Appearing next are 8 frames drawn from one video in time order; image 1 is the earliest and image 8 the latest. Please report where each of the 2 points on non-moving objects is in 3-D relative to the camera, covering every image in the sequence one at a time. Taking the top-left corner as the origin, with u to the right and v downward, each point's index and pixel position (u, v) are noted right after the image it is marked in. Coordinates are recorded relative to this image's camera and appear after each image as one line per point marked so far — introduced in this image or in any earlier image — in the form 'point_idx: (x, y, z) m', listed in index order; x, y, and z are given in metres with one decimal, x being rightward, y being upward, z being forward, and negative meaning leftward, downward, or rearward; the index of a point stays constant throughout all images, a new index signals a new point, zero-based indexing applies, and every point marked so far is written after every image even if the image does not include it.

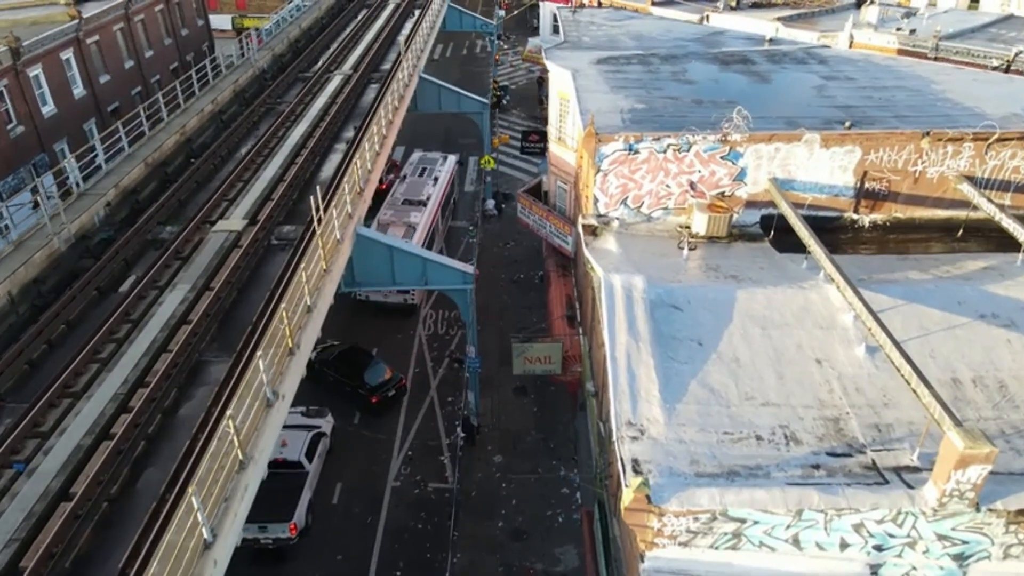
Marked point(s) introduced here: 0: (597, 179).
0: (+1.7, +2.1, +16.1) m
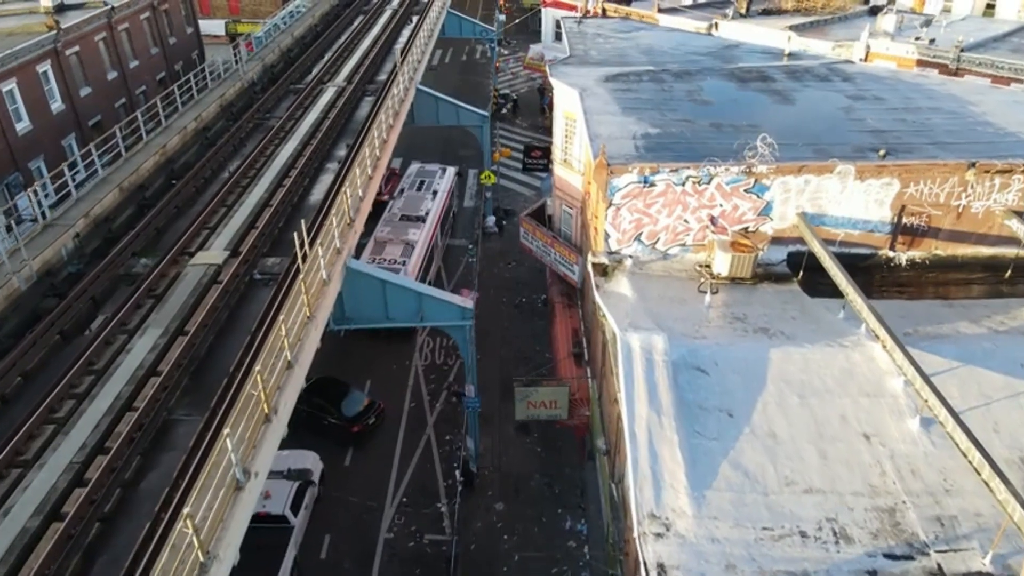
0: (+1.7, +1.3, +14.7) m
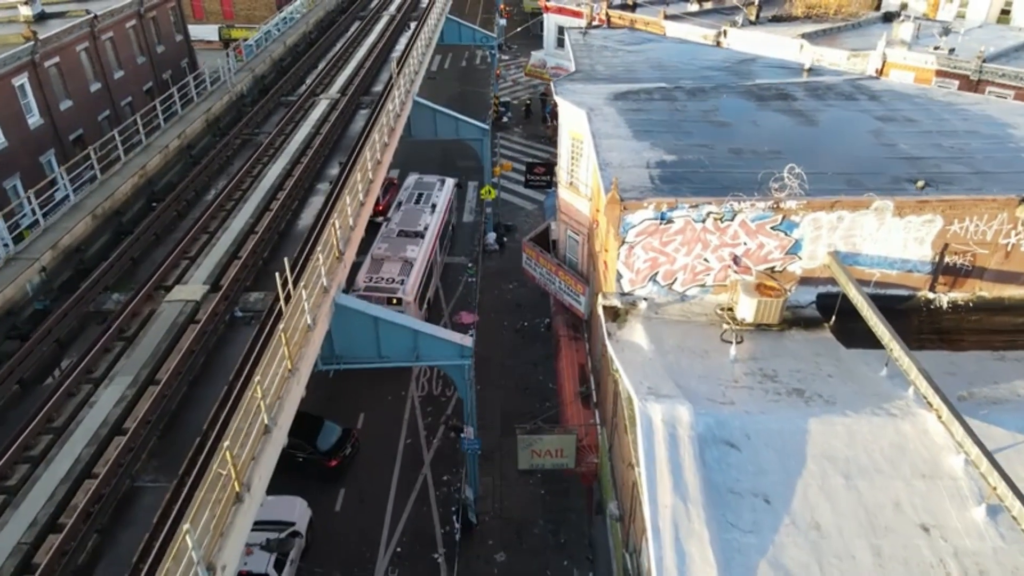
0: (+1.8, +0.6, +13.4) m
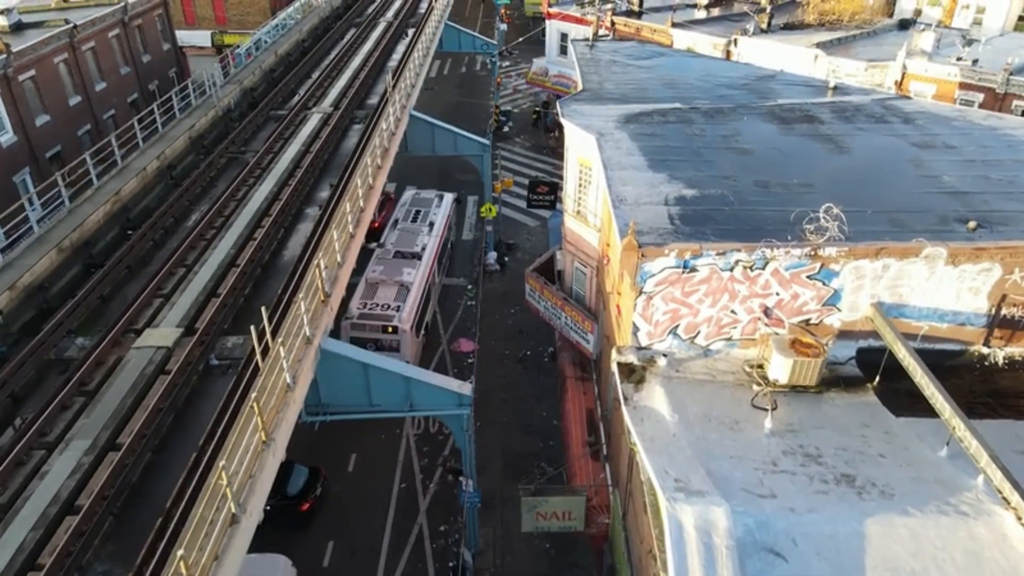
0: (+1.8, -0.2, +11.9) m
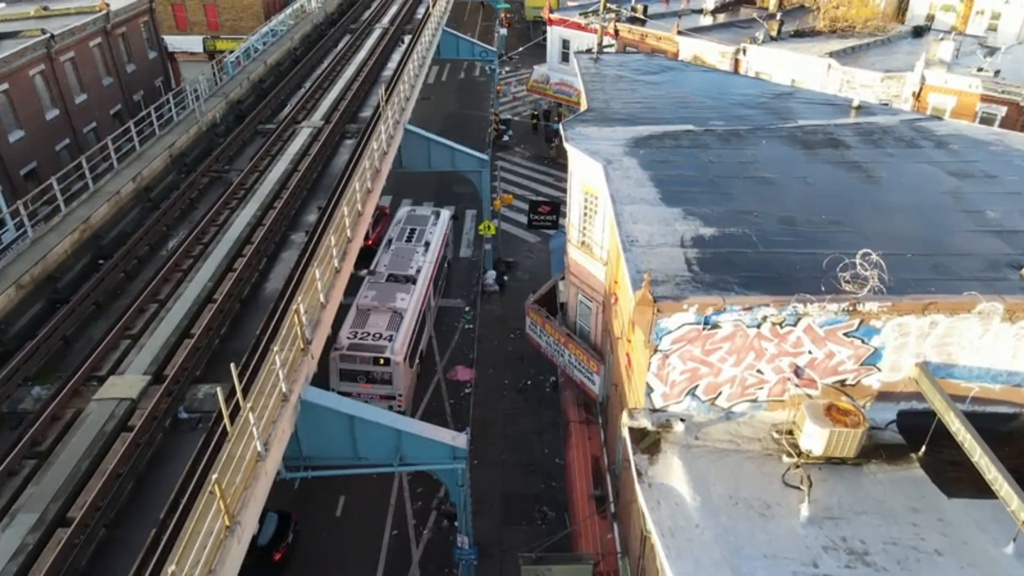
0: (+1.8, -1.0, +10.6) m
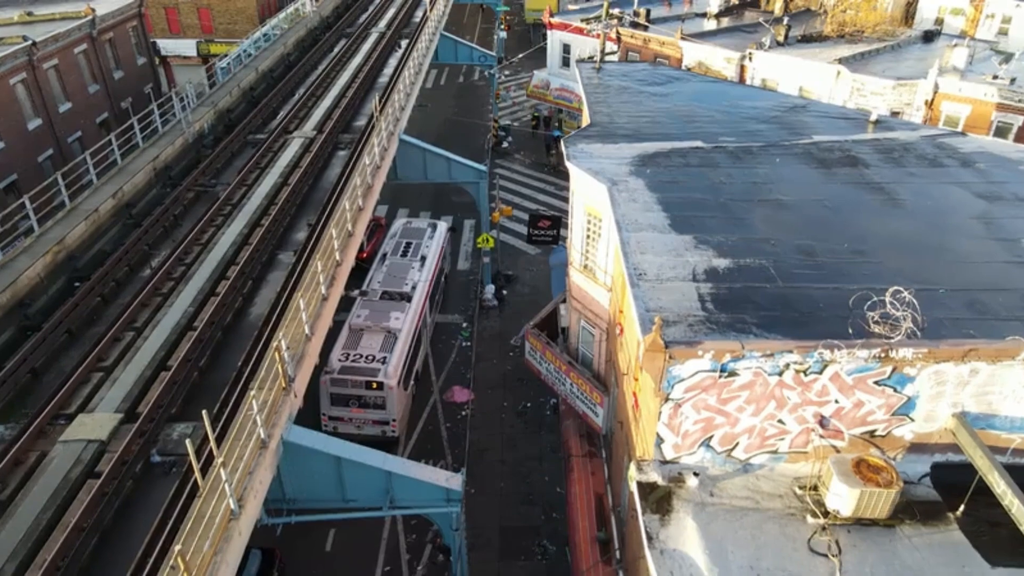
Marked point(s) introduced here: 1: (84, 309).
0: (+1.8, -1.5, +9.6) m
1: (-8.2, -0.4, +15.7) m
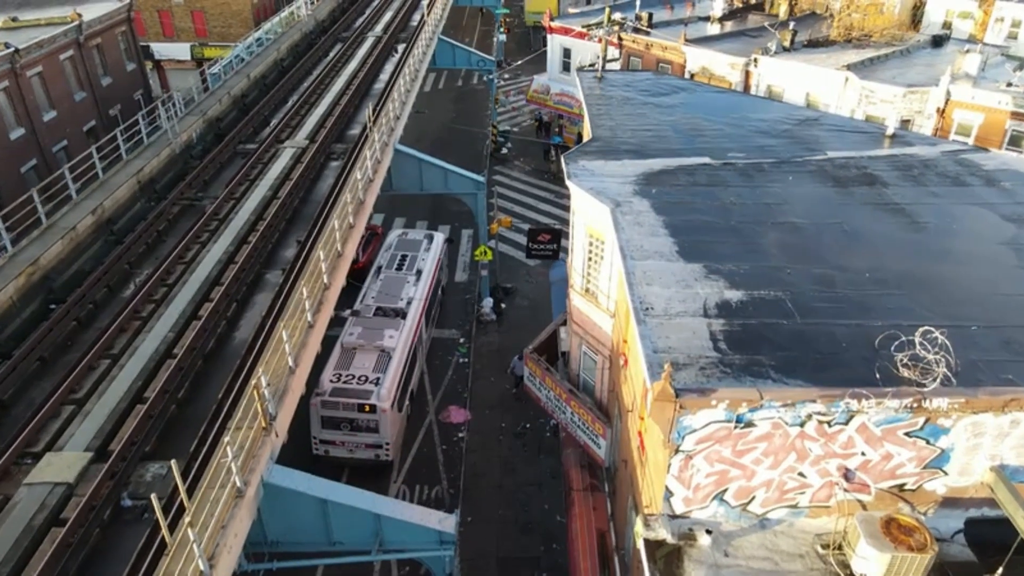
0: (+1.7, -1.9, +8.8) m
1: (-8.2, -0.9, +14.8) m
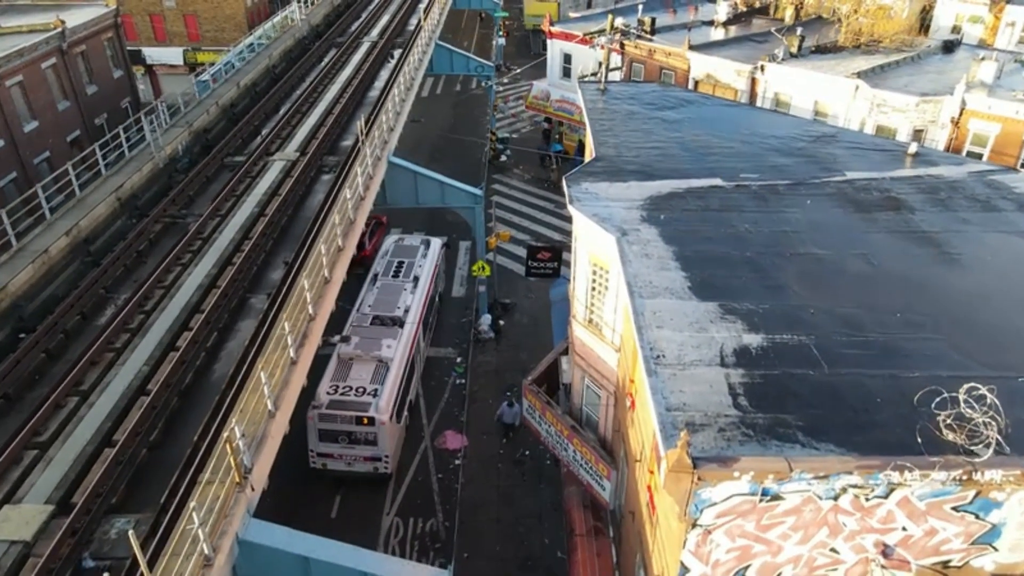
0: (+1.7, -2.4, +7.8) m
1: (-8.2, -1.4, +13.9) m
